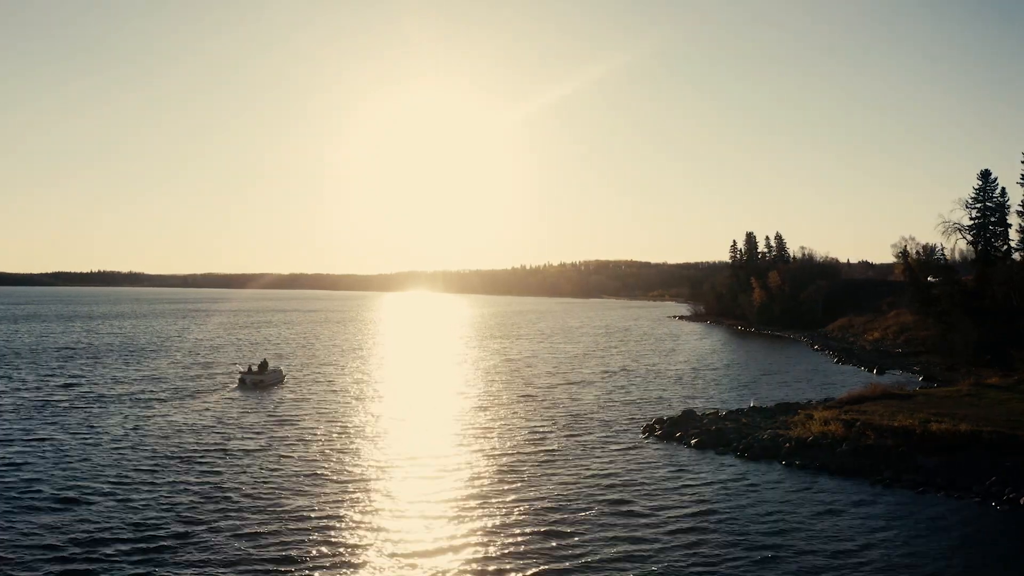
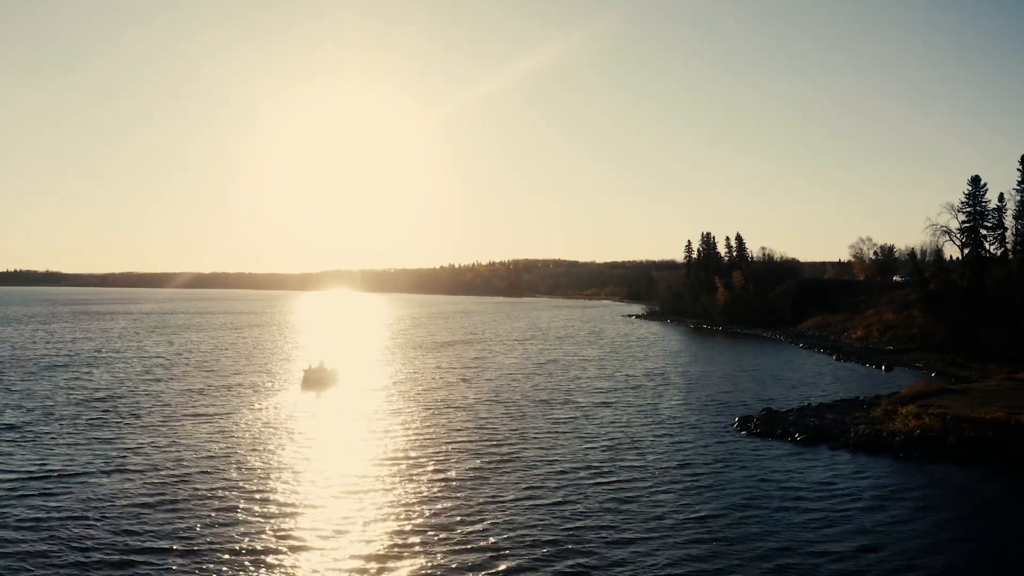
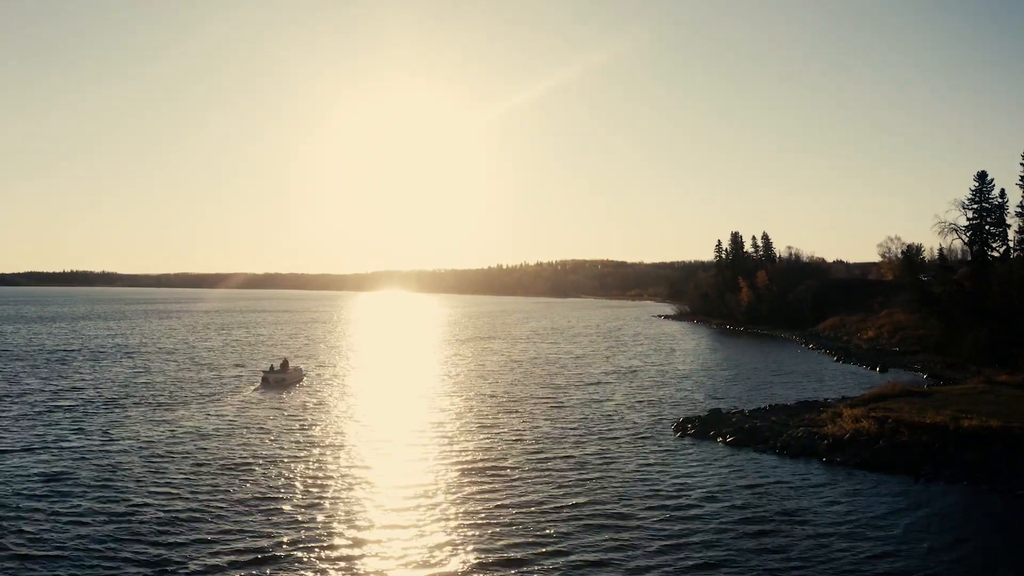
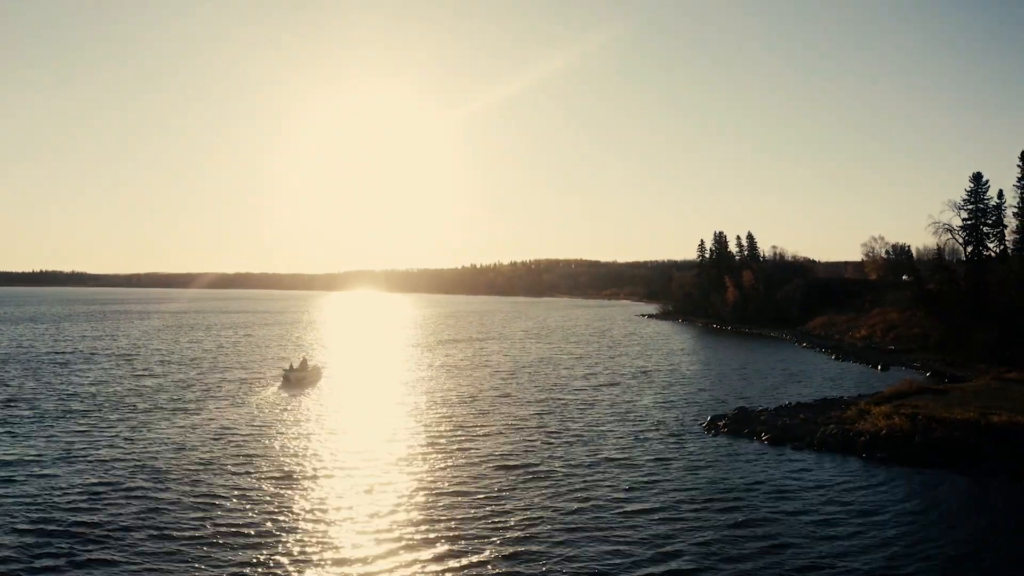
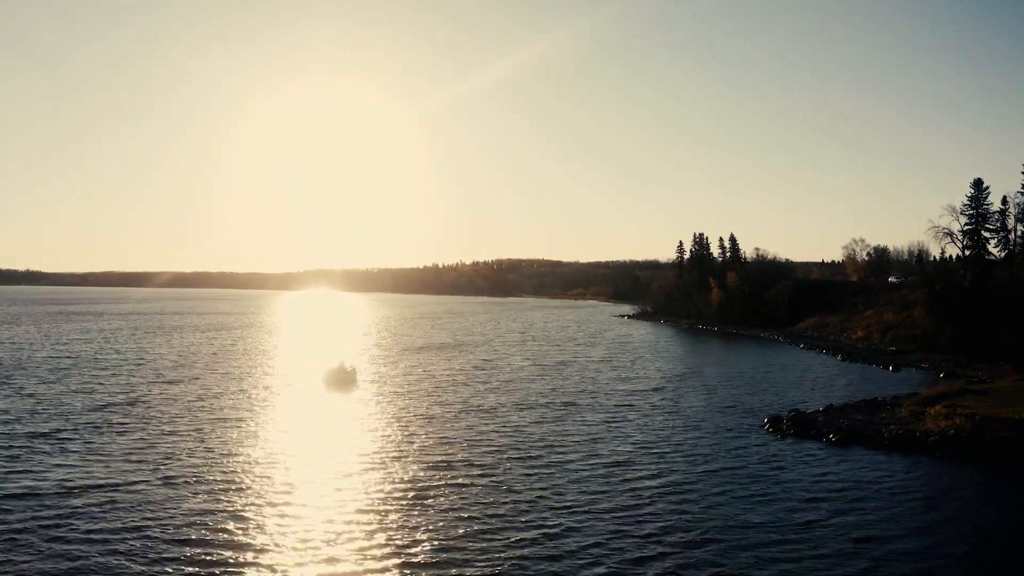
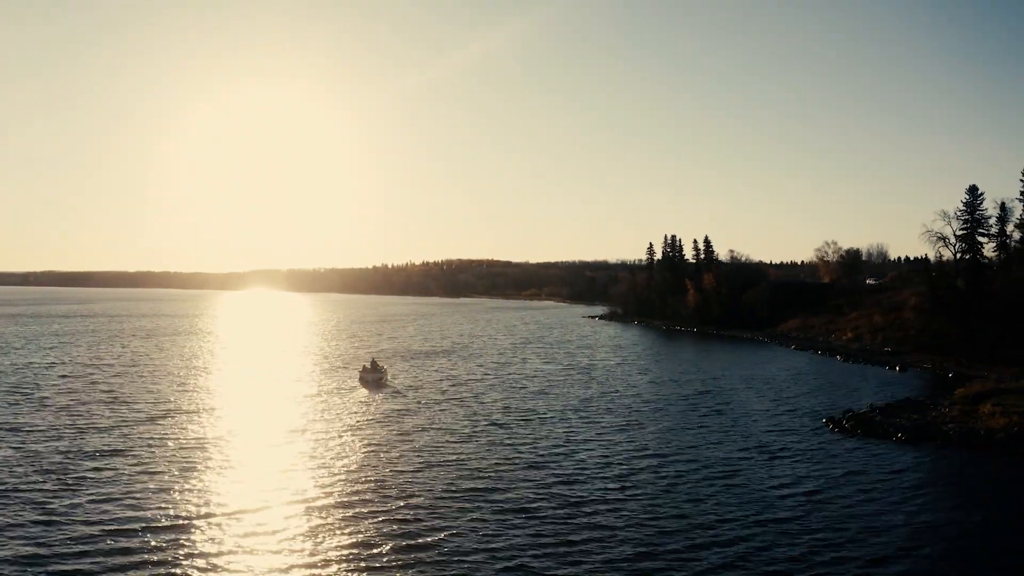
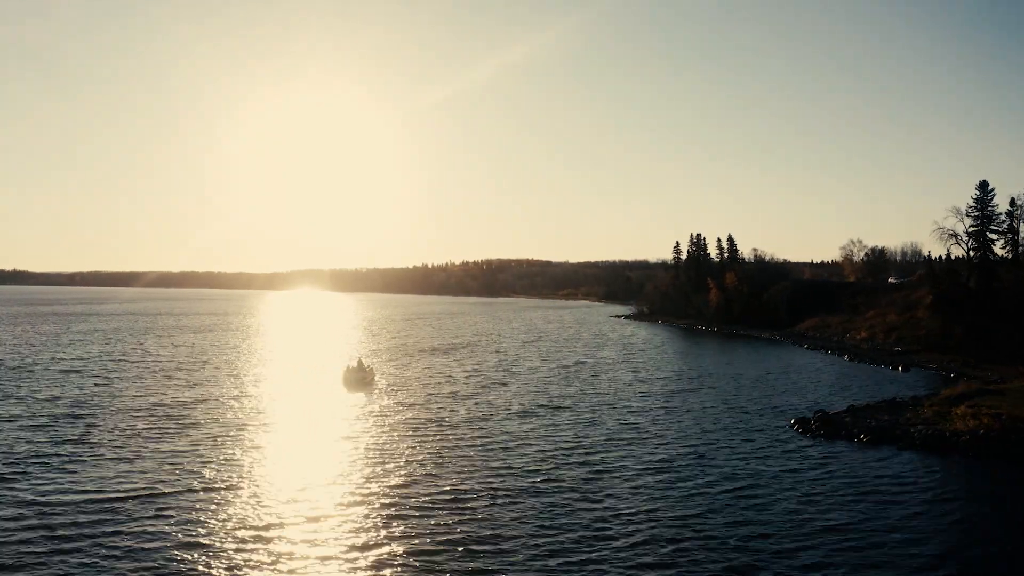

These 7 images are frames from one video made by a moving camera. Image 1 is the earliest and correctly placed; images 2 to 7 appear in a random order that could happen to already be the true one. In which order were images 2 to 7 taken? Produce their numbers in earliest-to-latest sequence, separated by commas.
3, 4, 2, 5, 7, 6
